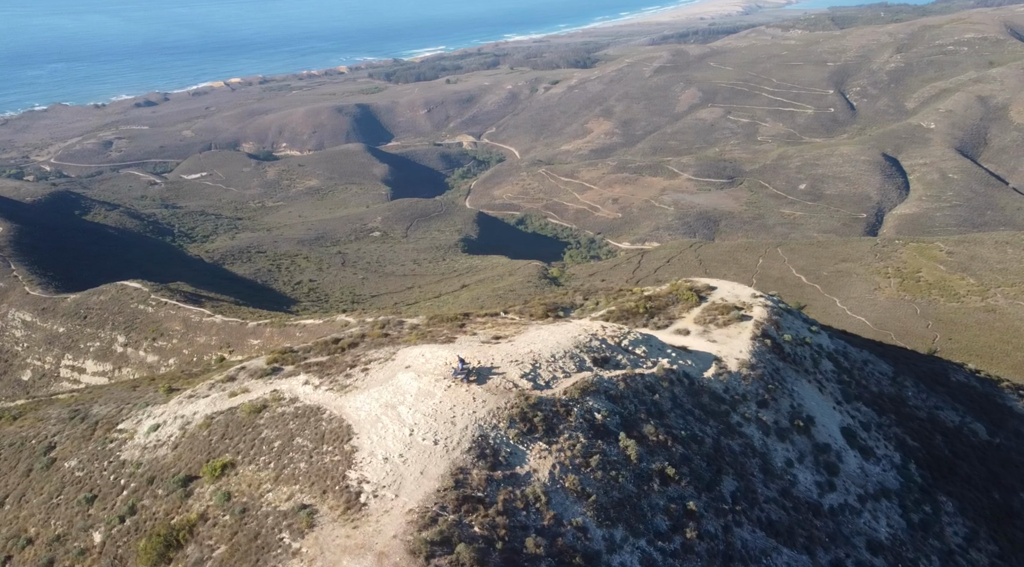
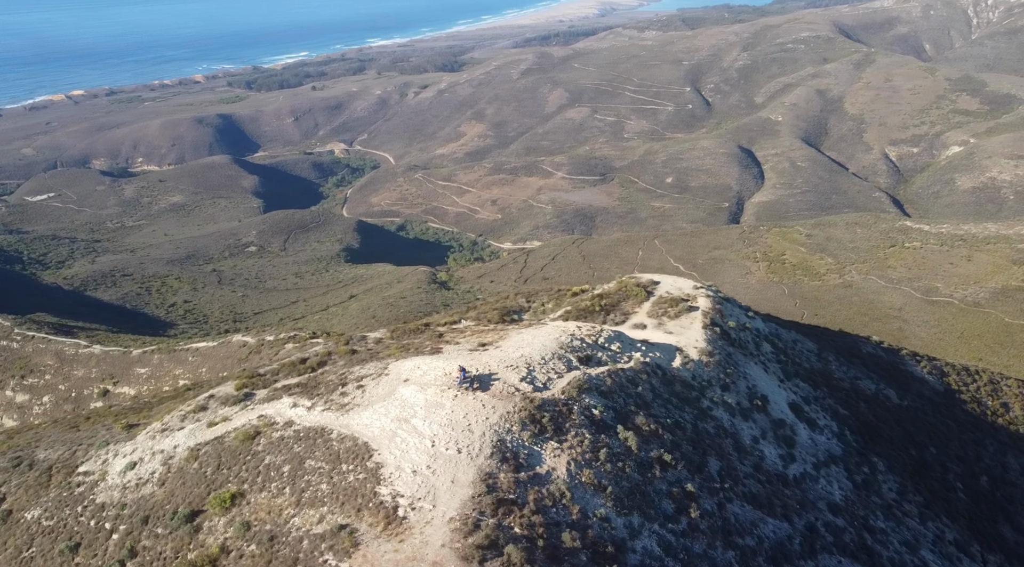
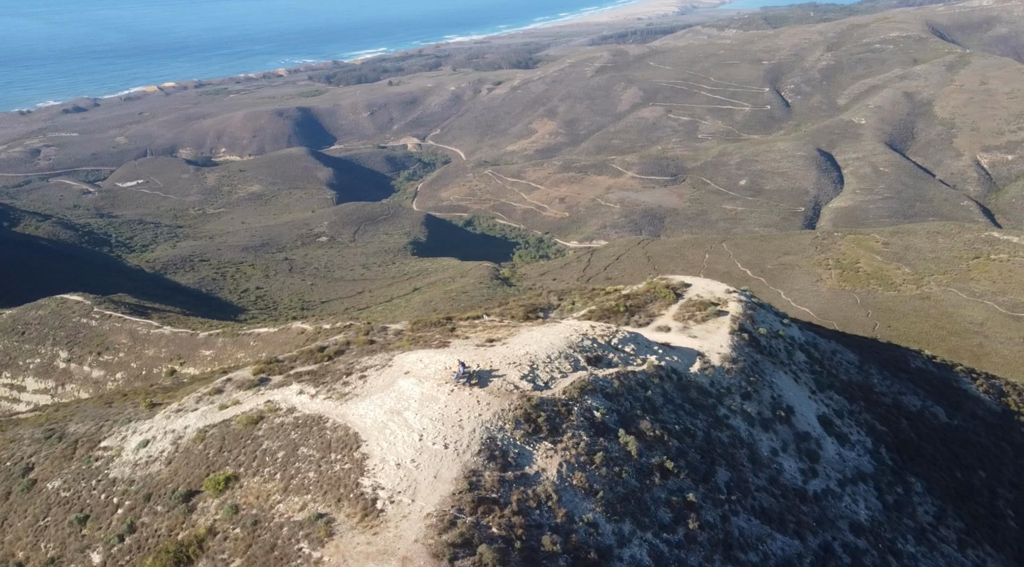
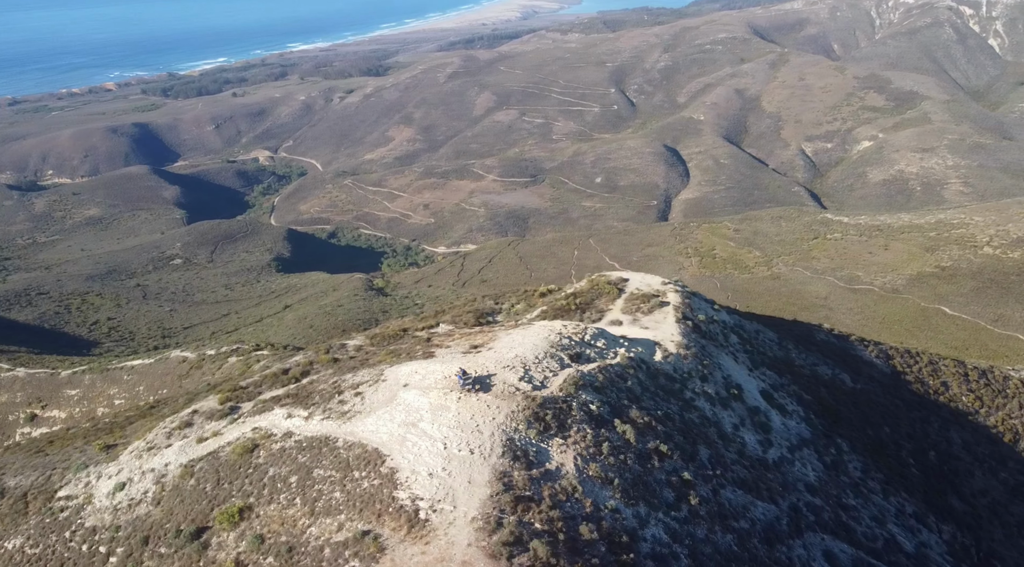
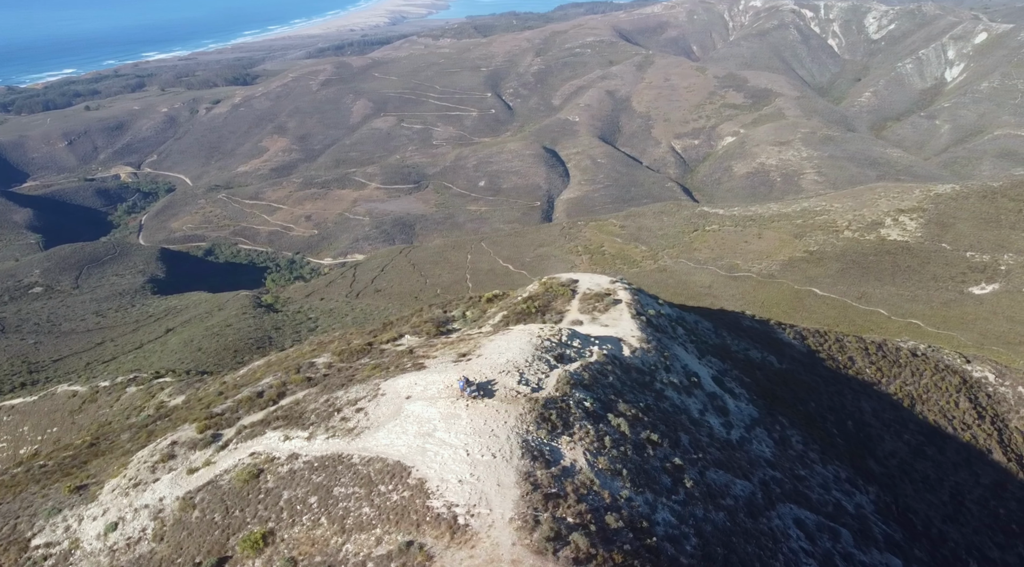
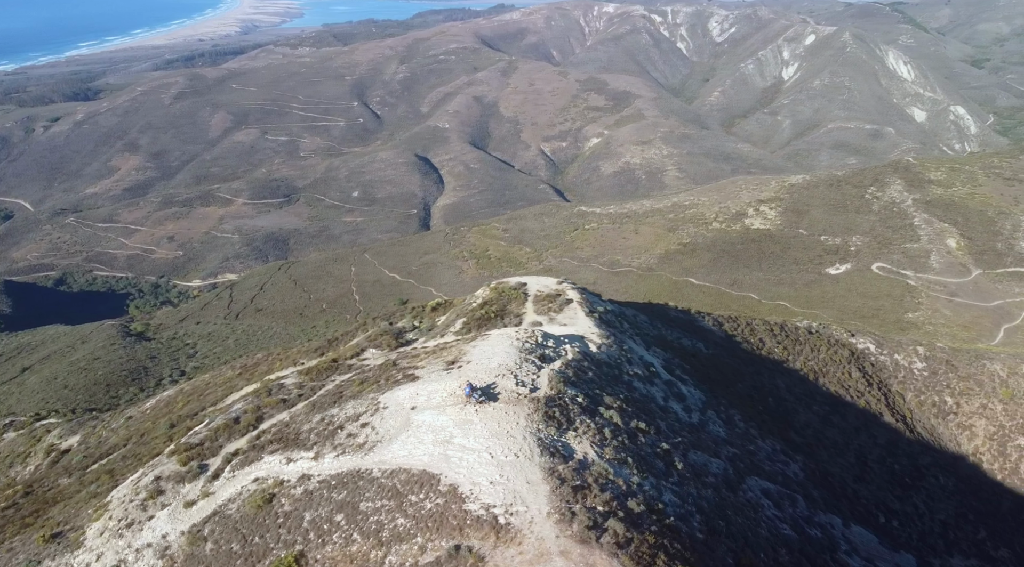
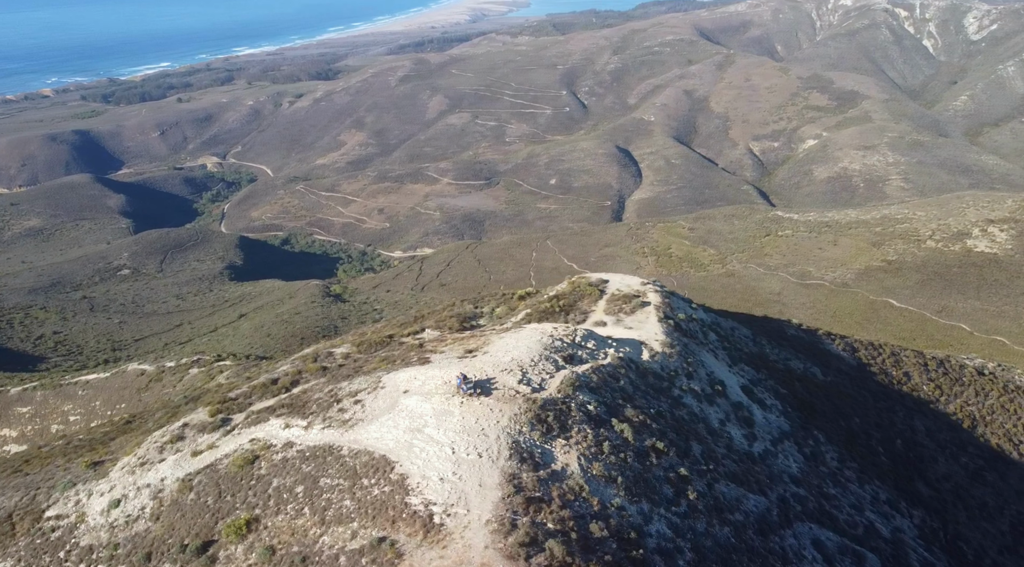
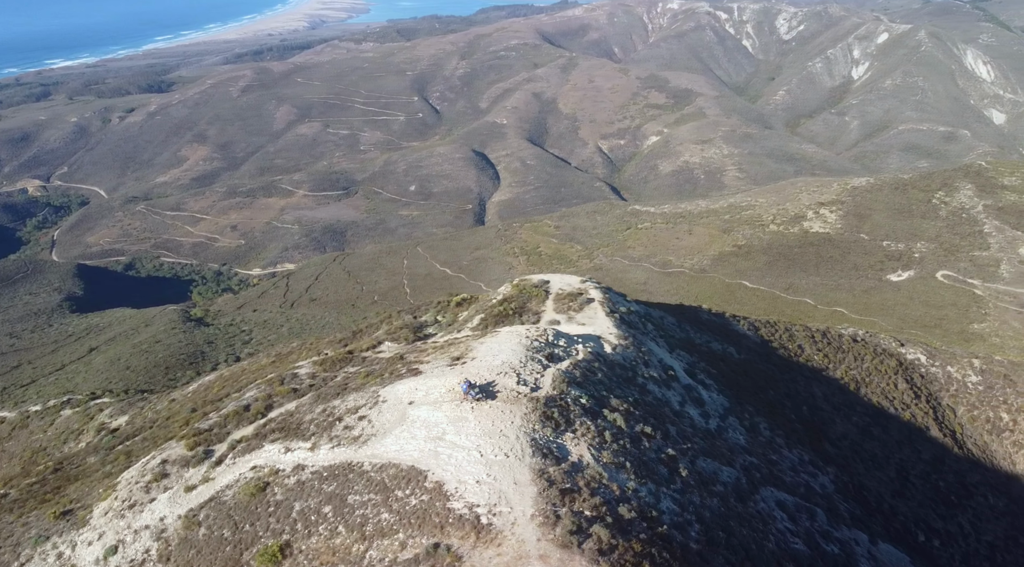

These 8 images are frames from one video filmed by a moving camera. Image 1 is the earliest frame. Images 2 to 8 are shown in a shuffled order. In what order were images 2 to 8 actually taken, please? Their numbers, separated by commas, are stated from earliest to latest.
3, 2, 4, 7, 5, 8, 6
